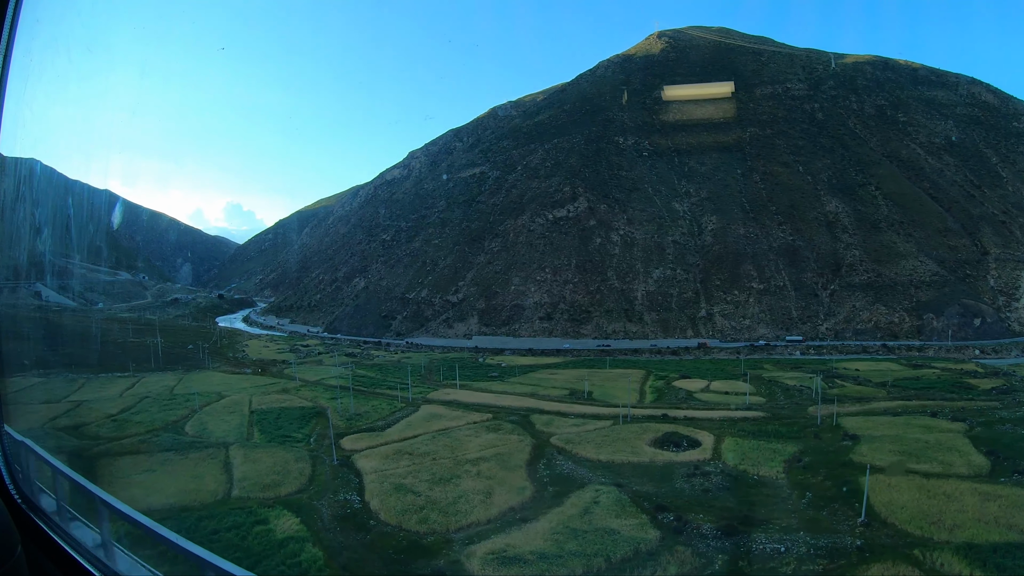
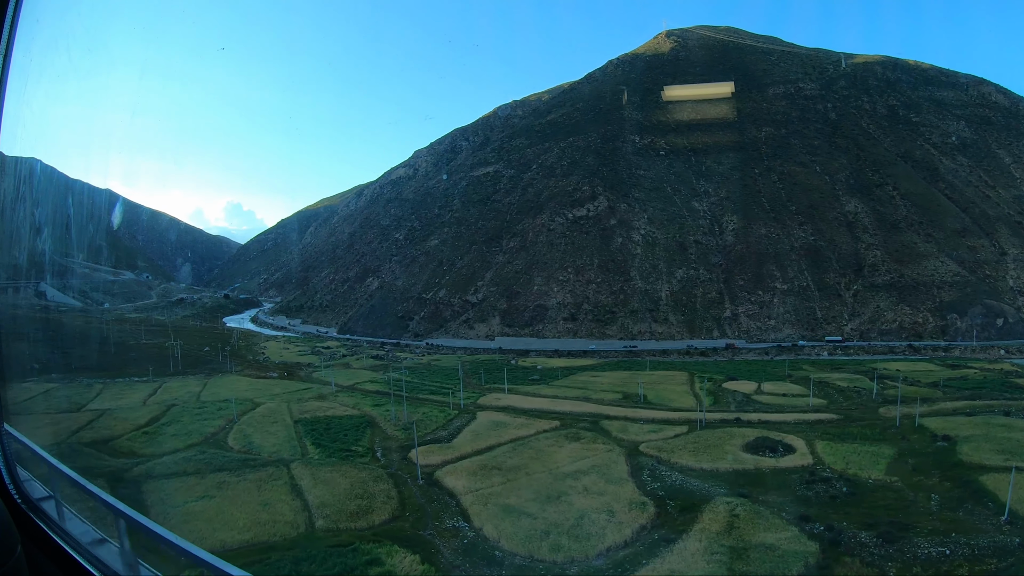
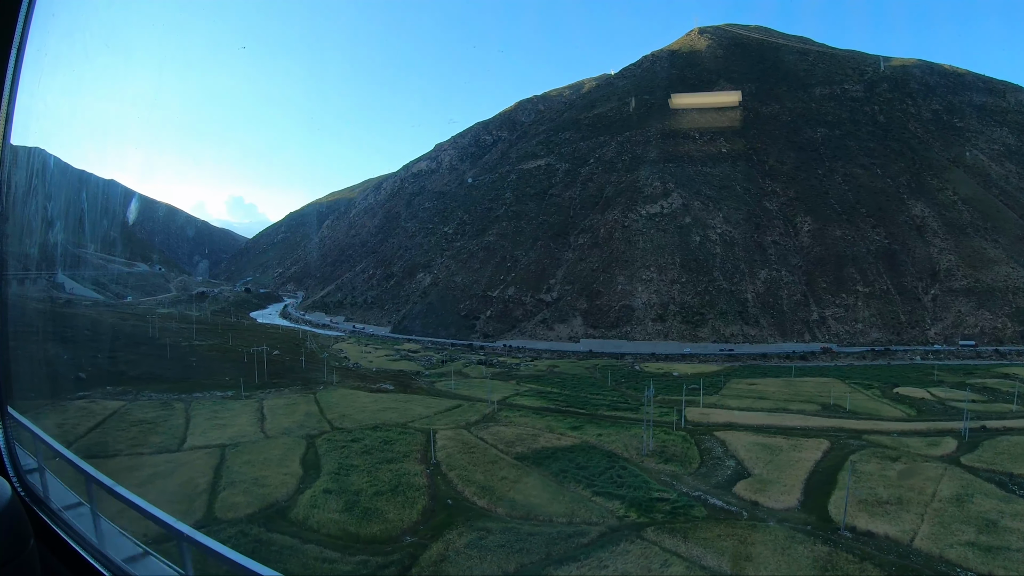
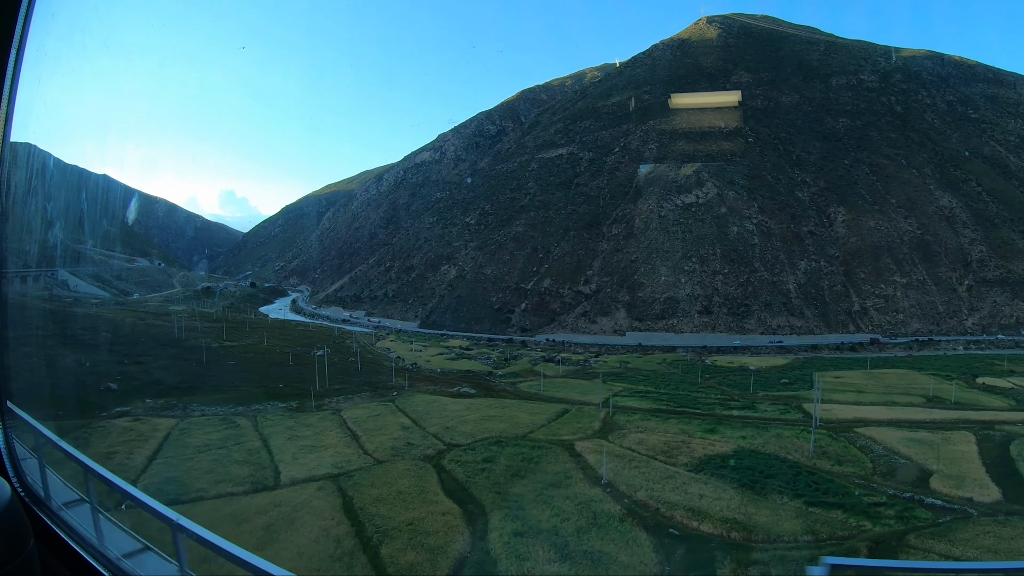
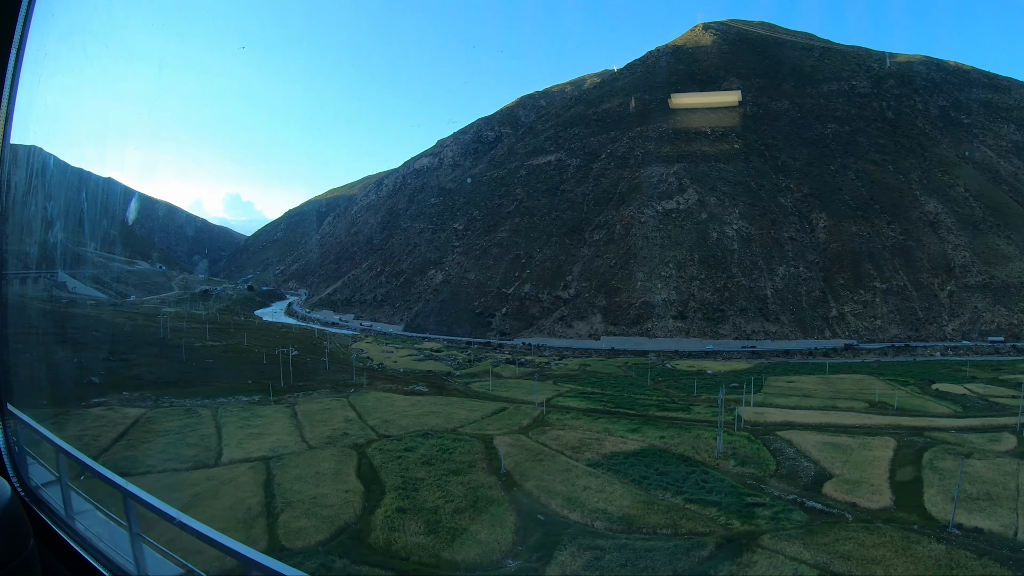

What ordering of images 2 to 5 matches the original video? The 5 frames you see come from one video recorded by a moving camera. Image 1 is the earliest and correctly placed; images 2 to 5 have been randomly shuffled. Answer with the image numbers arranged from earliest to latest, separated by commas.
2, 3, 5, 4
